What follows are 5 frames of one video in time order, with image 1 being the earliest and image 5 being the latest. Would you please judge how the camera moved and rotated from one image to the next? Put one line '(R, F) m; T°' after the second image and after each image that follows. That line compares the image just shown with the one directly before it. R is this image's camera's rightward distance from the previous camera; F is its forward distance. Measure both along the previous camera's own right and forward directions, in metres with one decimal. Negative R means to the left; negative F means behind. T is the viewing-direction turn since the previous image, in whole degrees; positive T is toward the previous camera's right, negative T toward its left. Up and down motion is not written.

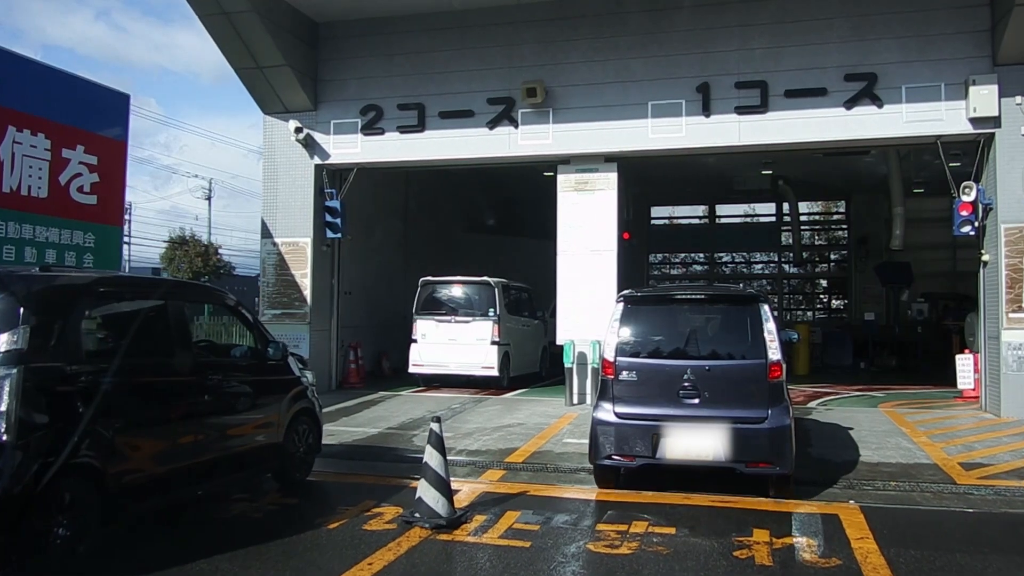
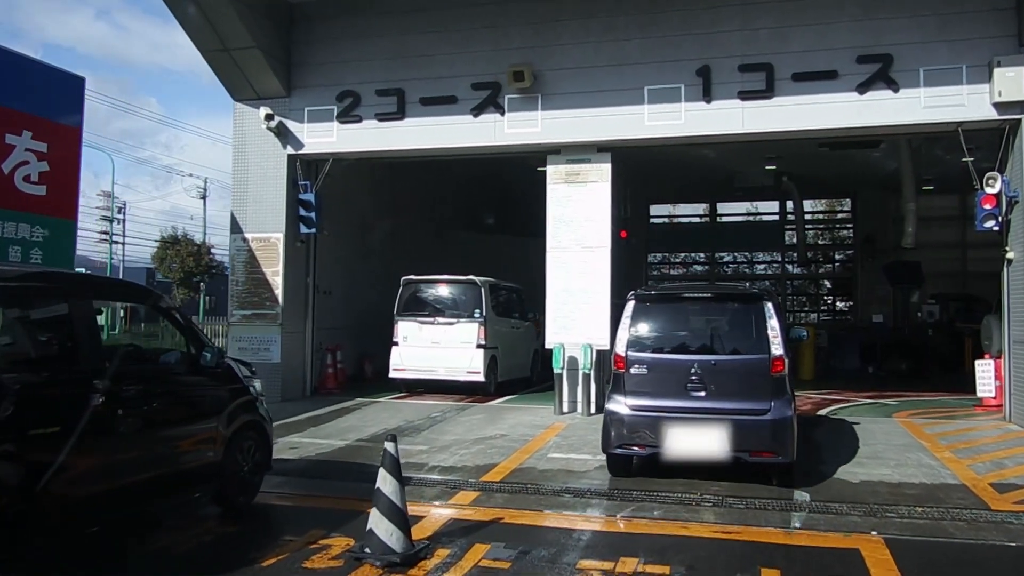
(+0.2, +0.9) m; 0°
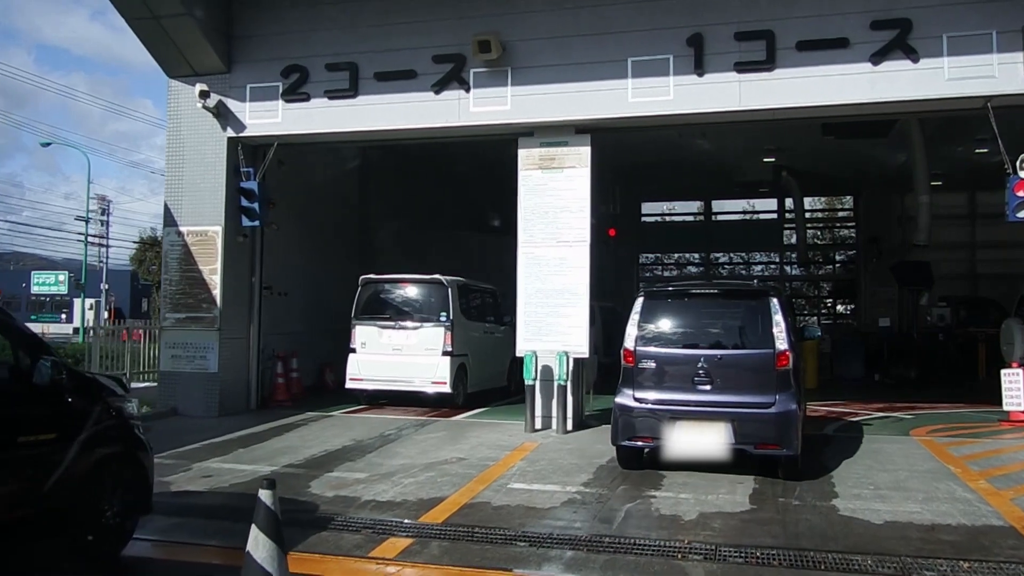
(+0.4, +1.4) m; 0°
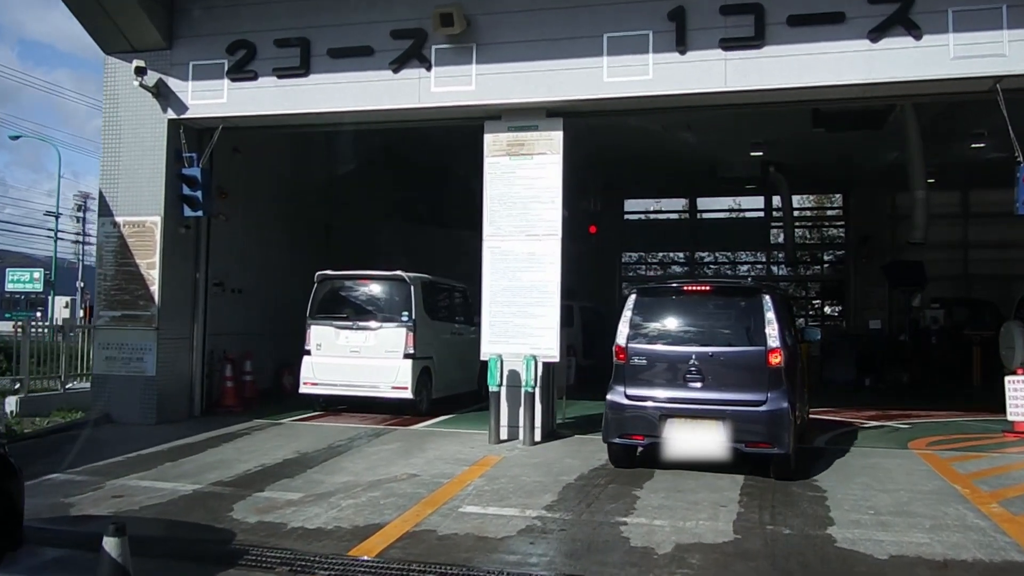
(+0.2, +0.9) m; +1°
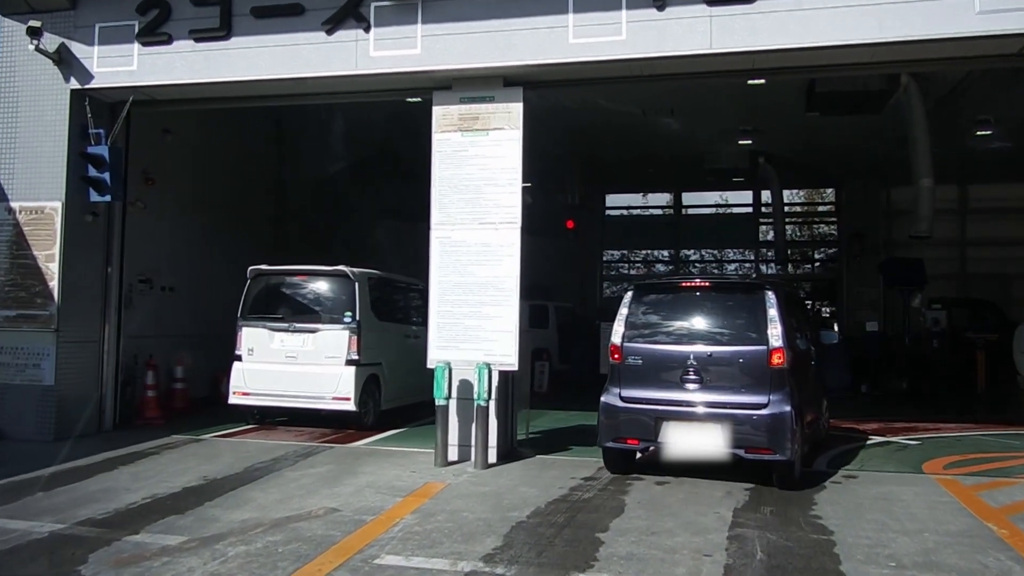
(+0.3, +1.3) m; +1°
